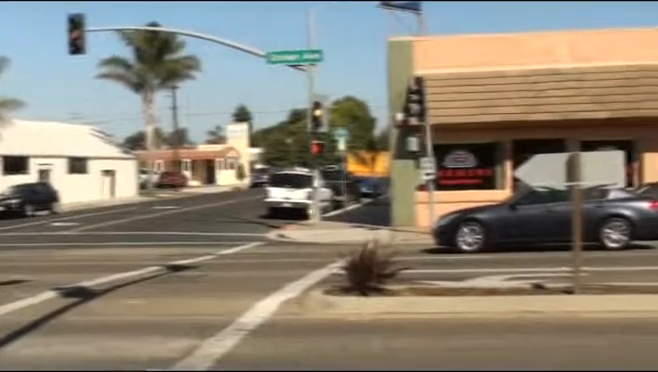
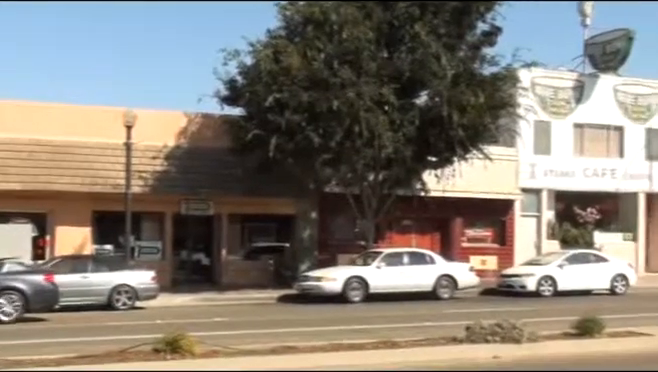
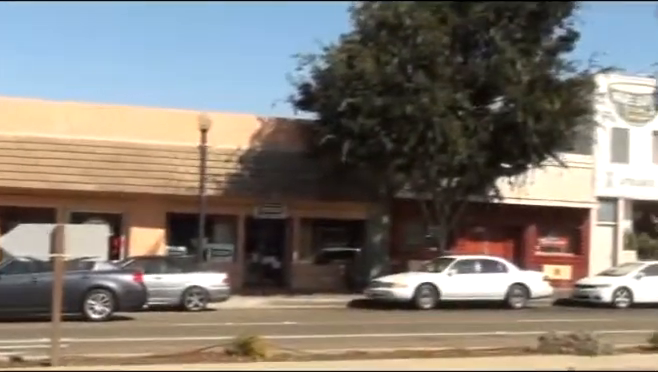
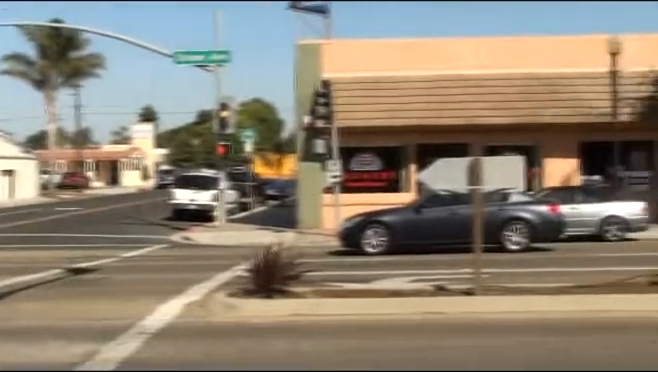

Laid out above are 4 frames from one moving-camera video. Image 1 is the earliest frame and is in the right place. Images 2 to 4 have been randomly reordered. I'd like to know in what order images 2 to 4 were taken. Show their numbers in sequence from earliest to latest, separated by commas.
4, 3, 2
